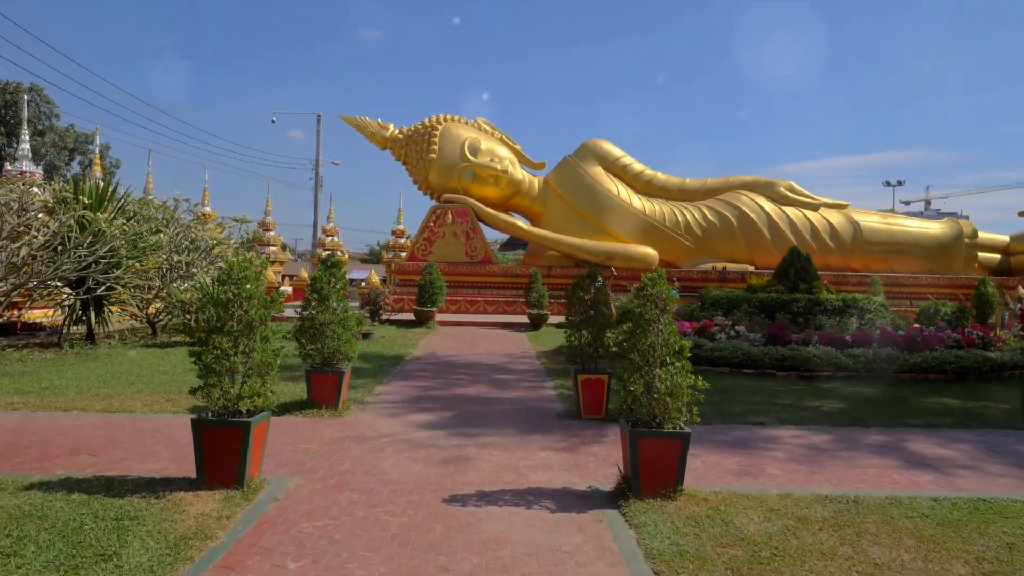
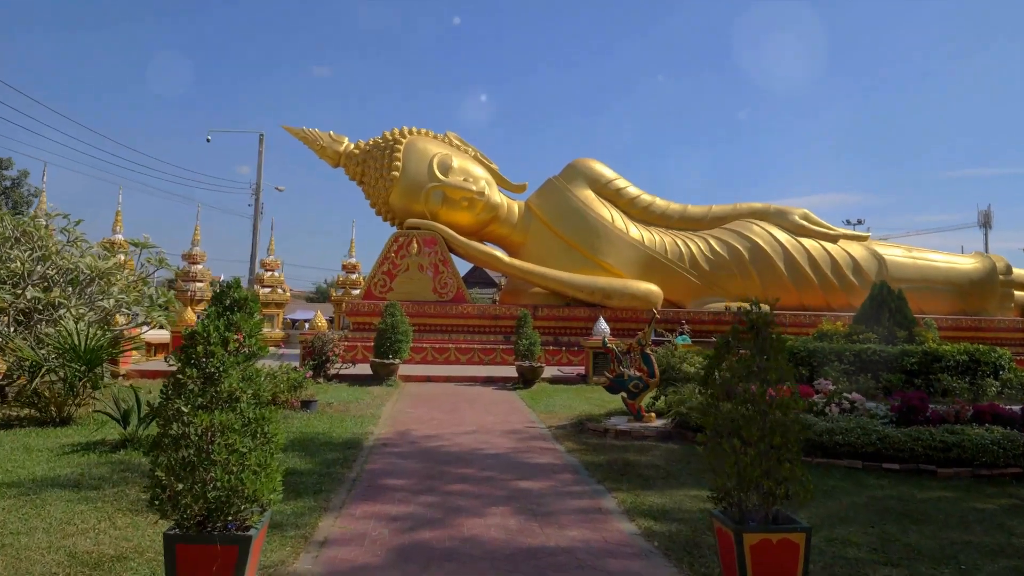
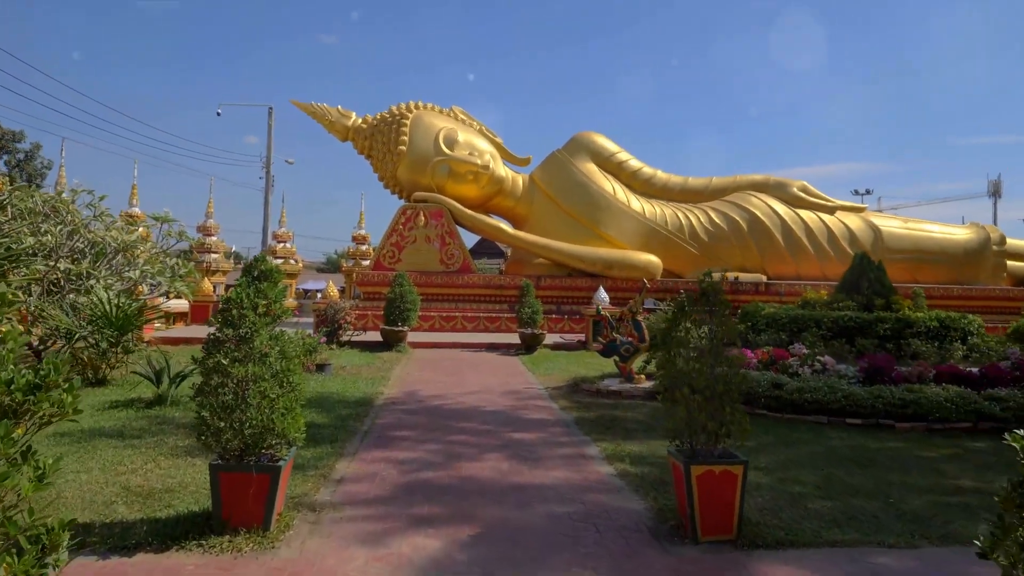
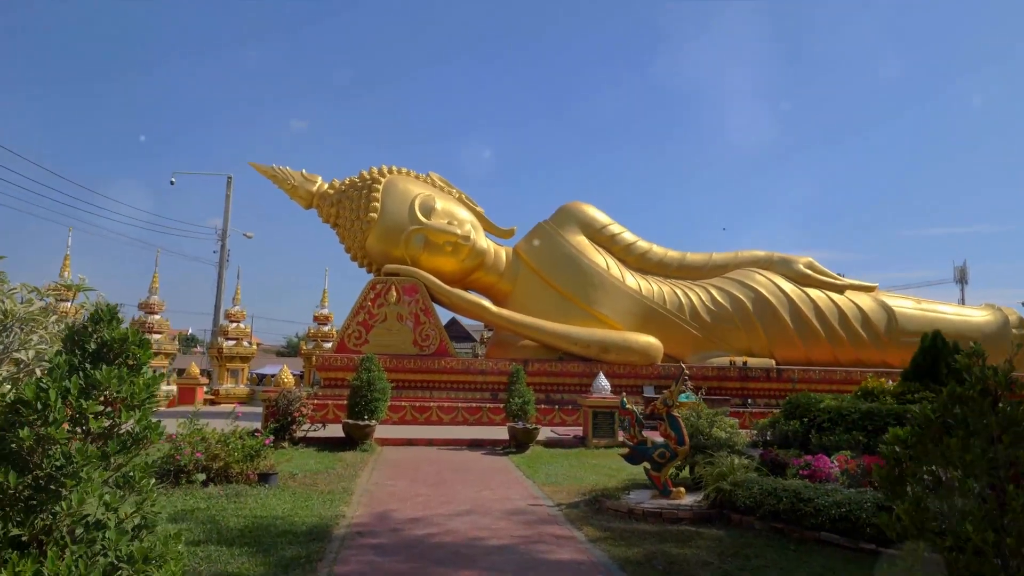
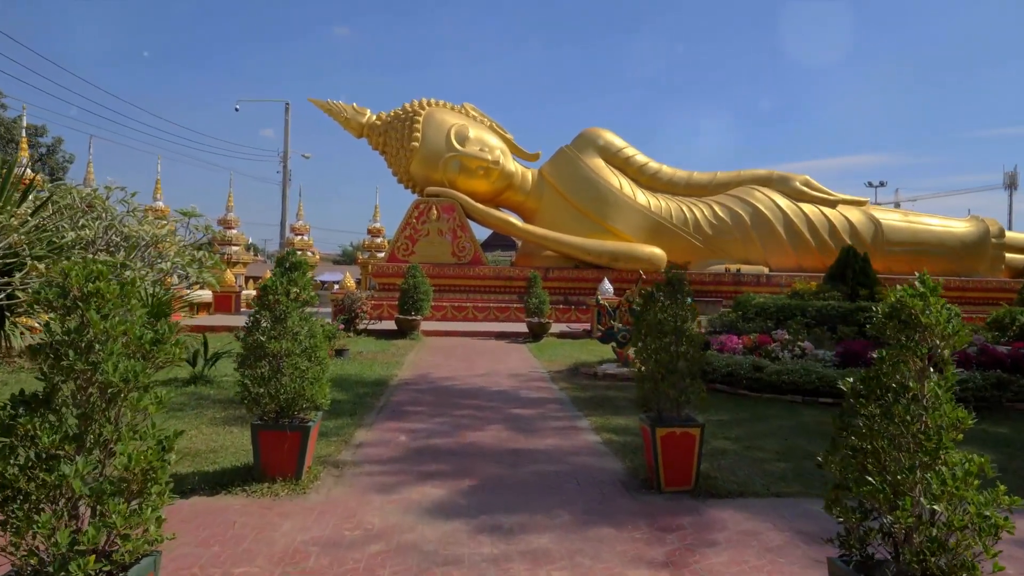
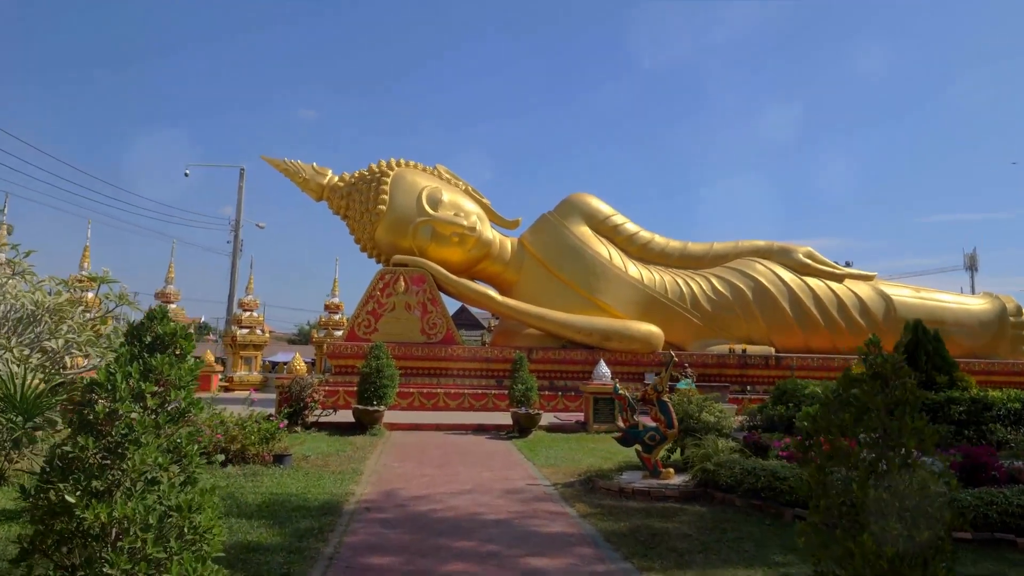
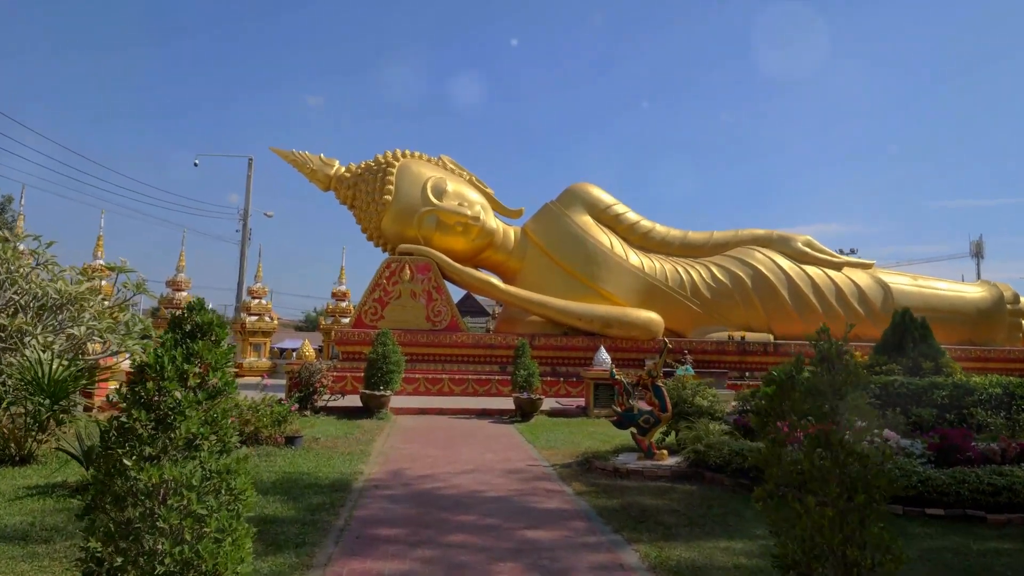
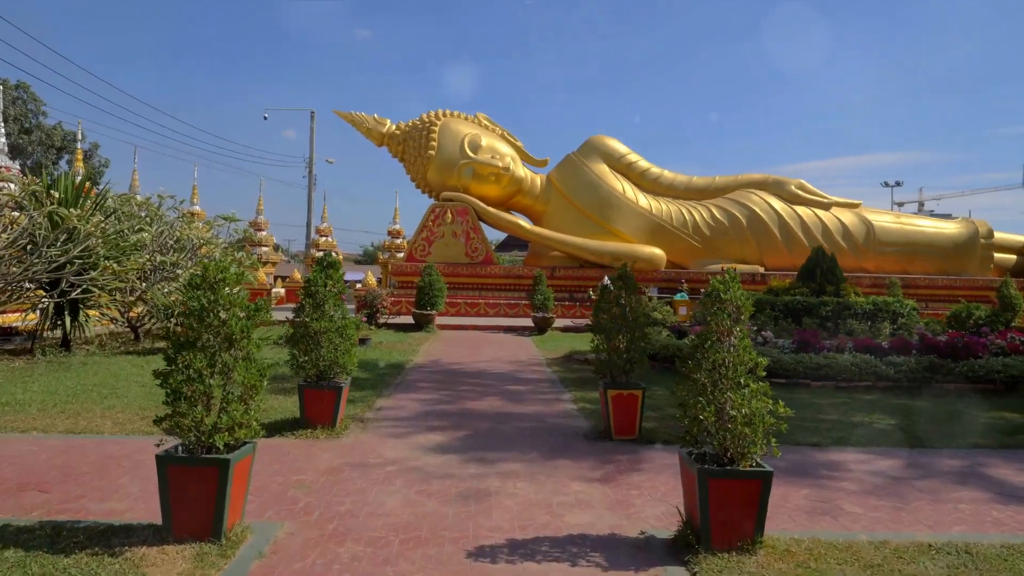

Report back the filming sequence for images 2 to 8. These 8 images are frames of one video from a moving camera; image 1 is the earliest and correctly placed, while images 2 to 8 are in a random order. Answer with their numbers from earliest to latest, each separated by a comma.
8, 5, 3, 2, 7, 6, 4
